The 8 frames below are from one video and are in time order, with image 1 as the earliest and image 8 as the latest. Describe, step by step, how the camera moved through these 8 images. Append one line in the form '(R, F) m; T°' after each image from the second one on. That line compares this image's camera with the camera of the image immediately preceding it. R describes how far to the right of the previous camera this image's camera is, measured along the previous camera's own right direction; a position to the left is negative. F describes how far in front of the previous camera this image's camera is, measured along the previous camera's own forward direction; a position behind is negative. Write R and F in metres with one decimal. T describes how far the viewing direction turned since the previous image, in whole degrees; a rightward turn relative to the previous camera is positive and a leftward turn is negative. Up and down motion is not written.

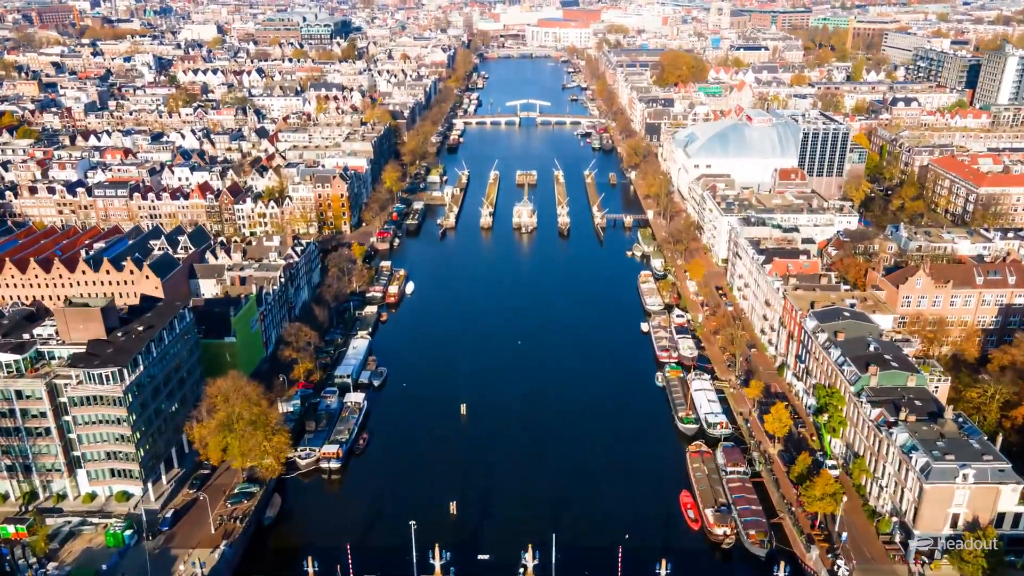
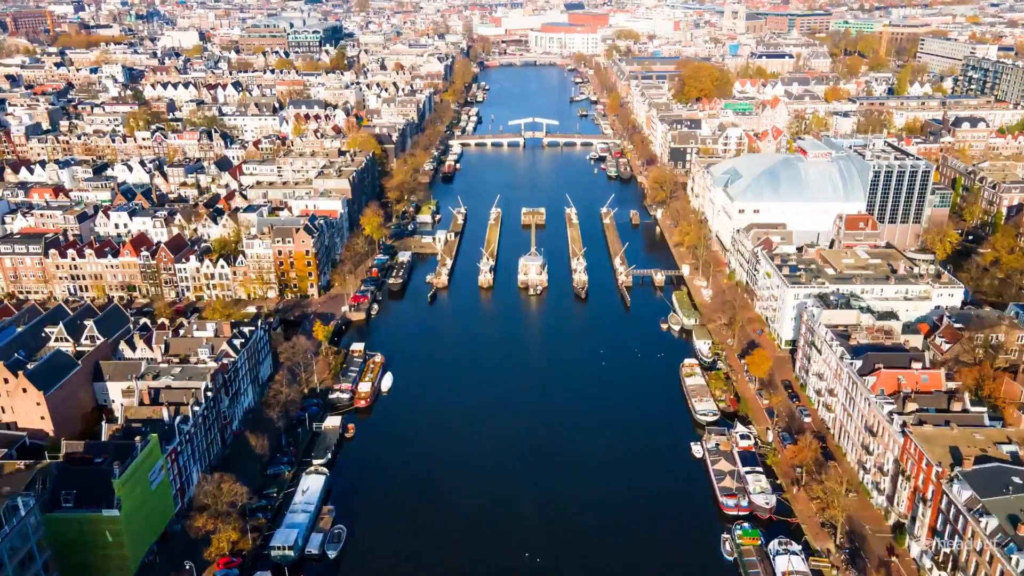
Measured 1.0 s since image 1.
(-0.2, +13.0) m; 0°
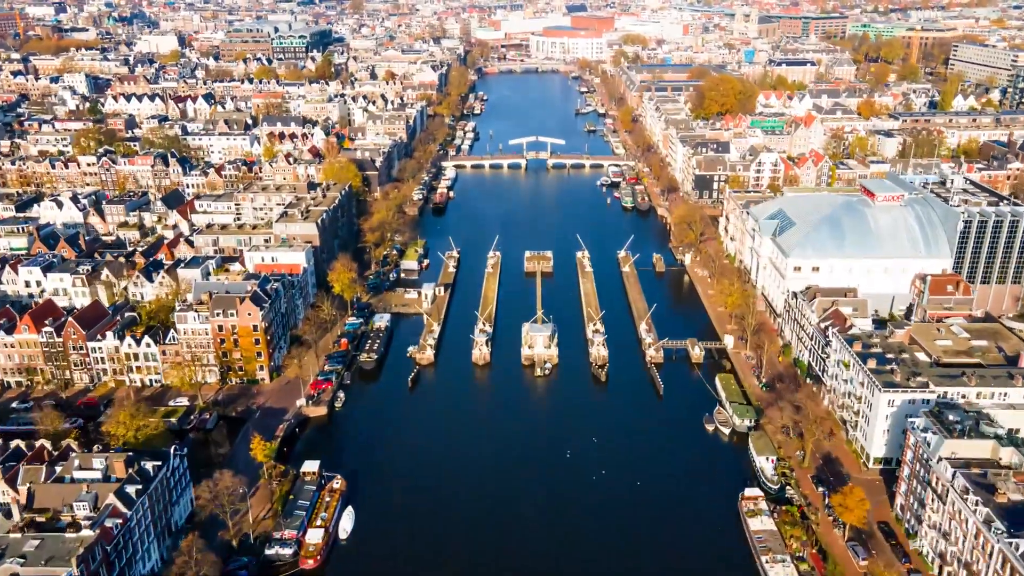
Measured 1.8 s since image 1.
(-0.1, +11.6) m; 0°
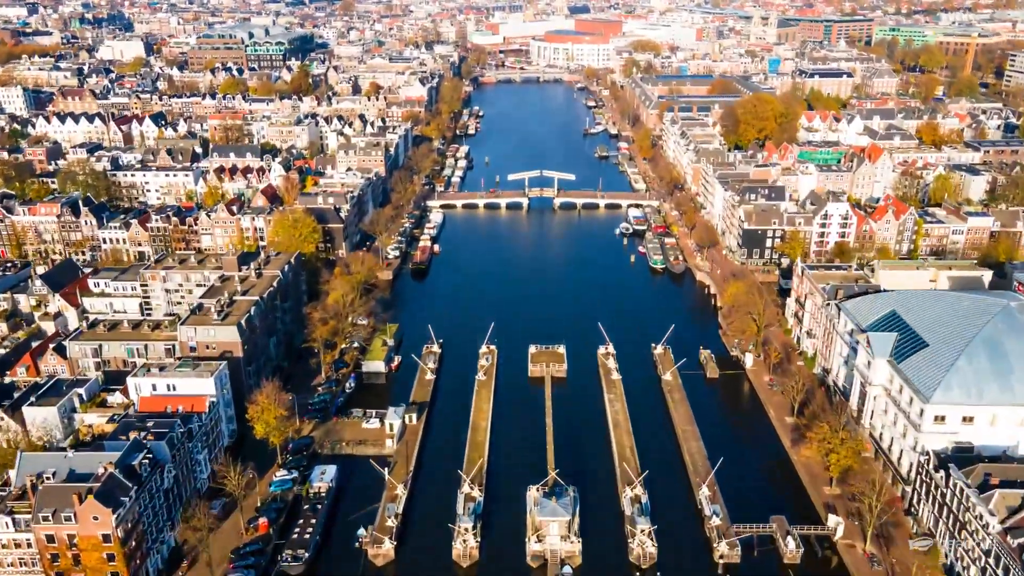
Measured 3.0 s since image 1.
(0.0, +16.3) m; 0°
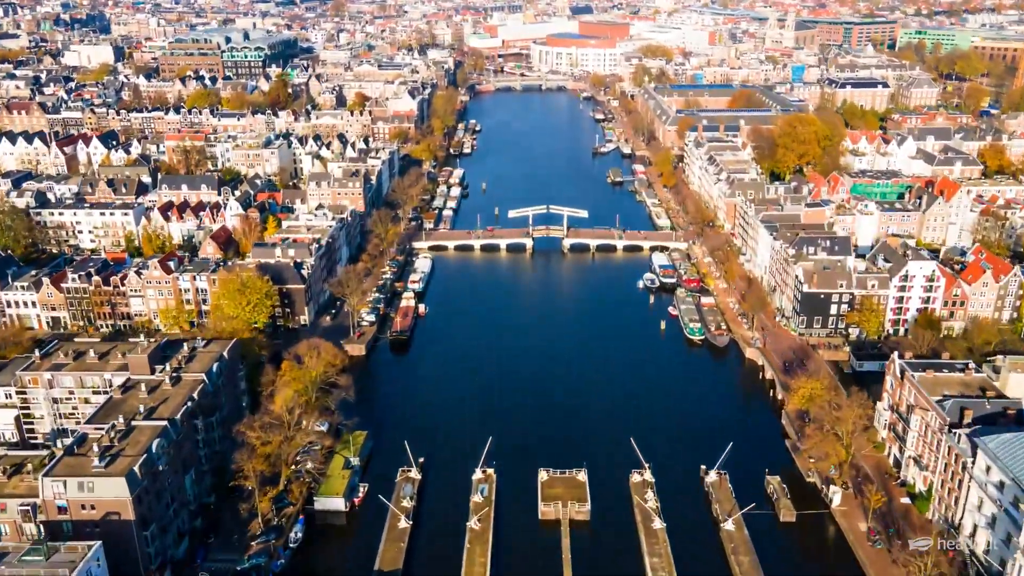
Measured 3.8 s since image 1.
(-0.2, +12.2) m; 0°
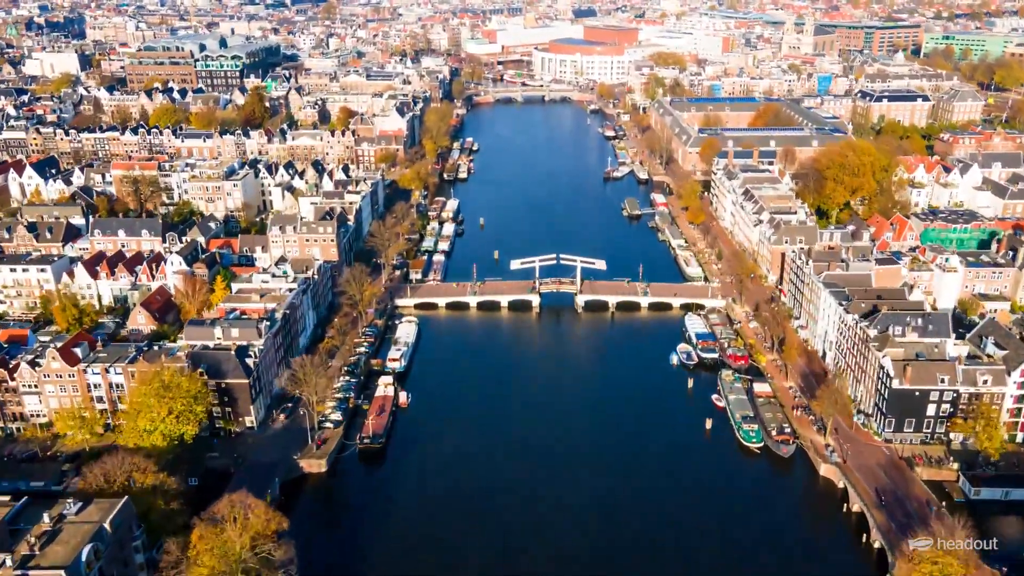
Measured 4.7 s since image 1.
(-0.2, +11.4) m; 0°
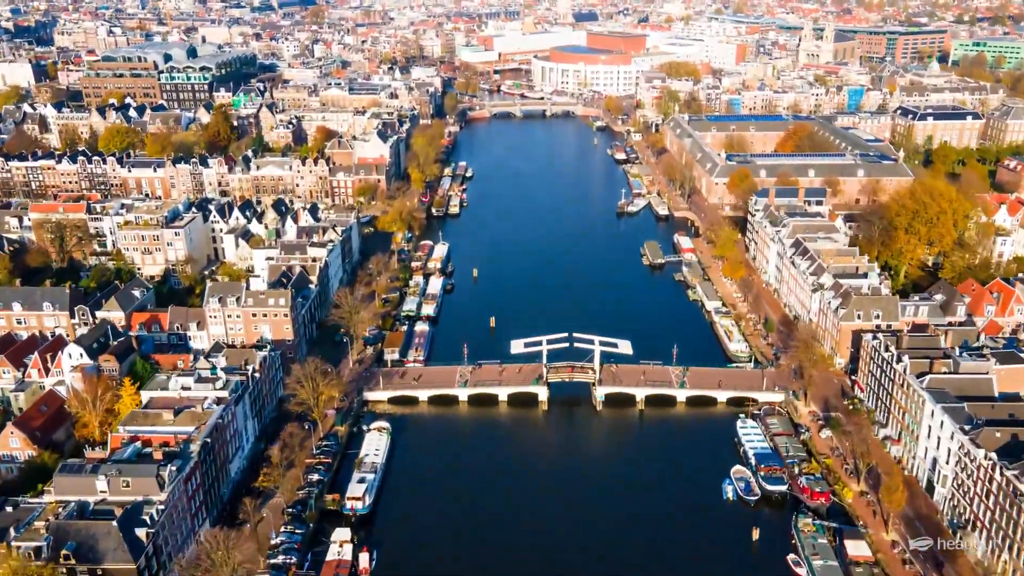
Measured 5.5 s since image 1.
(-0.1, +12.1) m; 0°
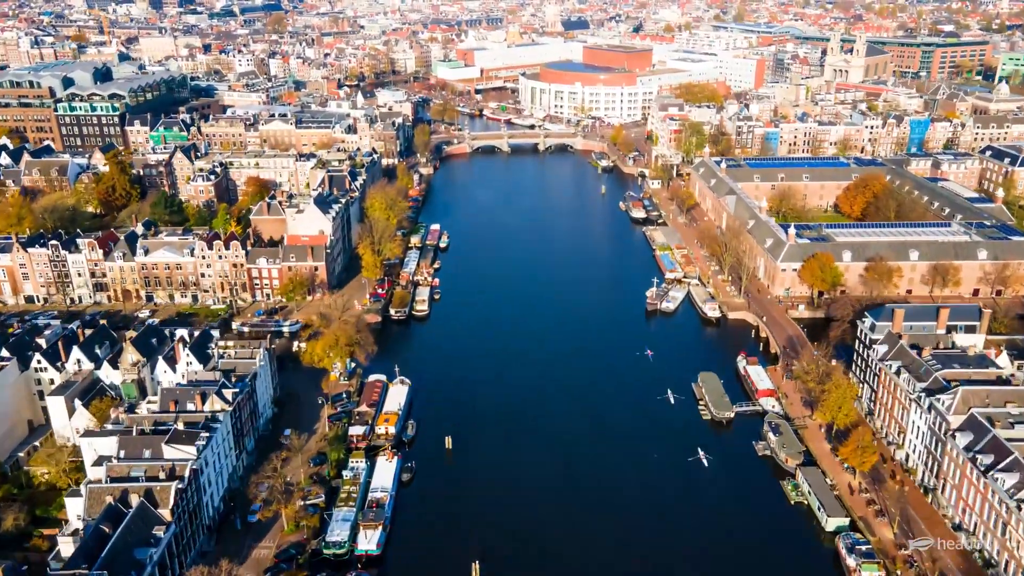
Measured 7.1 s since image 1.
(-0.3, +22.1) m; +1°
